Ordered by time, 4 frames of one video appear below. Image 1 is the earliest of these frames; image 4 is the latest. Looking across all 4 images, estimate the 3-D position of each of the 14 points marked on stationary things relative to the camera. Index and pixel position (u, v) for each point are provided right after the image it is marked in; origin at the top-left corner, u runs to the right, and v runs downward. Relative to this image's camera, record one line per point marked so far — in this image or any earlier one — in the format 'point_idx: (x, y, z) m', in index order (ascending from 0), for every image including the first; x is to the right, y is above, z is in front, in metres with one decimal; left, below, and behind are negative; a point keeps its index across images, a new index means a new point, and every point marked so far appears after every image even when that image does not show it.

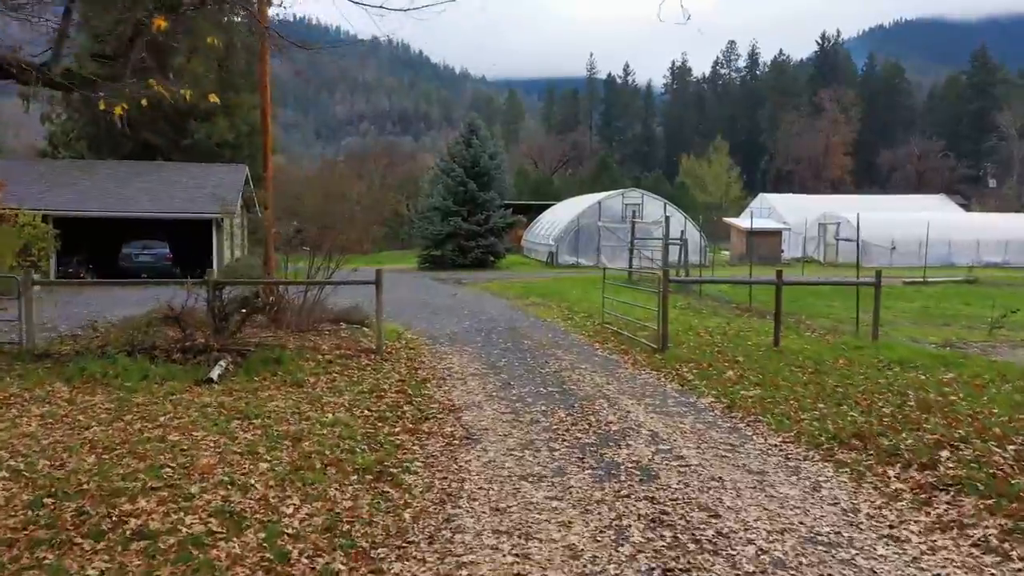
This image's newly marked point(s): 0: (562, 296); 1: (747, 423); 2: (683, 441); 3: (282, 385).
0: (+1.3, -0.2, +19.9) m
1: (+2.0, -1.2, +7.1) m
2: (+1.4, -1.2, +6.5) m
3: (-2.5, -1.1, +8.8) m
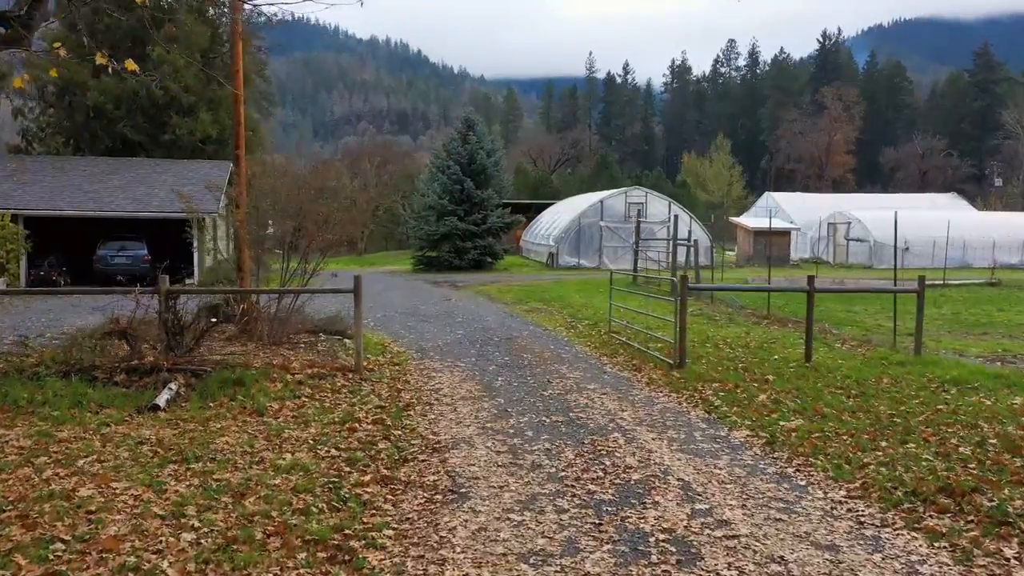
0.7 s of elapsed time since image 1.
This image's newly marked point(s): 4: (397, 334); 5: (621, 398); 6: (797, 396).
0: (+1.2, -0.3, +18.6) m
1: (+2.0, -1.3, +5.8) m
2: (+1.3, -1.3, +5.2) m
3: (-2.5, -1.2, +7.5) m
4: (-1.9, -0.8, +13.5) m
5: (+1.1, -1.1, +8.4) m
6: (+2.8, -1.1, +8.1) m
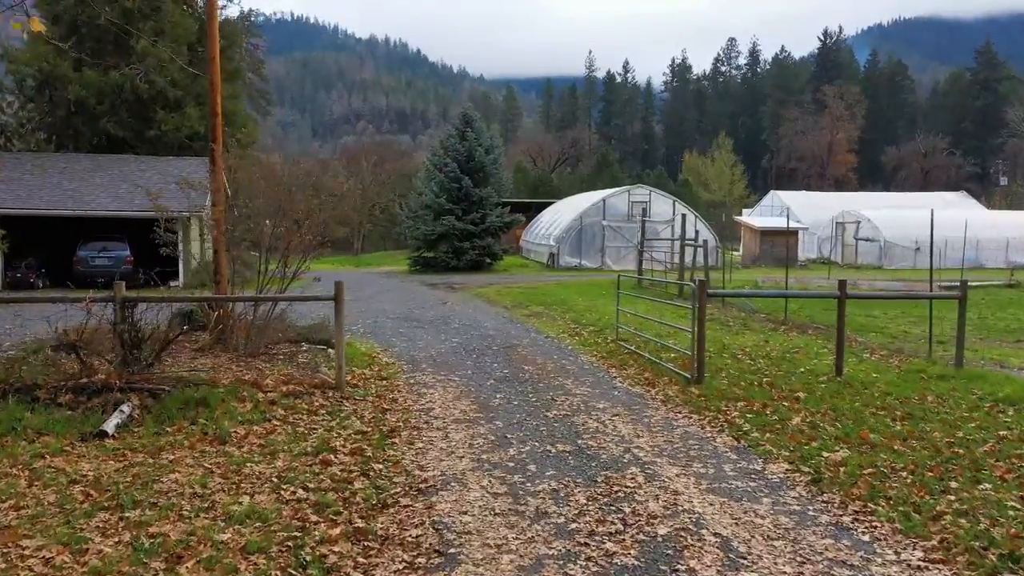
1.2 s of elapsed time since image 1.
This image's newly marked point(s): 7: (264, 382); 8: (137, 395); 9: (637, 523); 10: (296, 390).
0: (+1.2, -0.4, +17.7) m
1: (+2.0, -1.3, +4.8) m
2: (+1.3, -1.4, +4.2) m
3: (-2.5, -1.2, +6.5) m
4: (-1.9, -0.8, +12.6) m
5: (+1.1, -1.2, +7.4) m
6: (+2.8, -1.1, +7.2) m
7: (-2.5, -0.9, +8.2) m
8: (-3.3, -0.9, +7.3) m
9: (+0.7, -1.3, +4.7) m
10: (-2.1, -1.0, +8.1) m
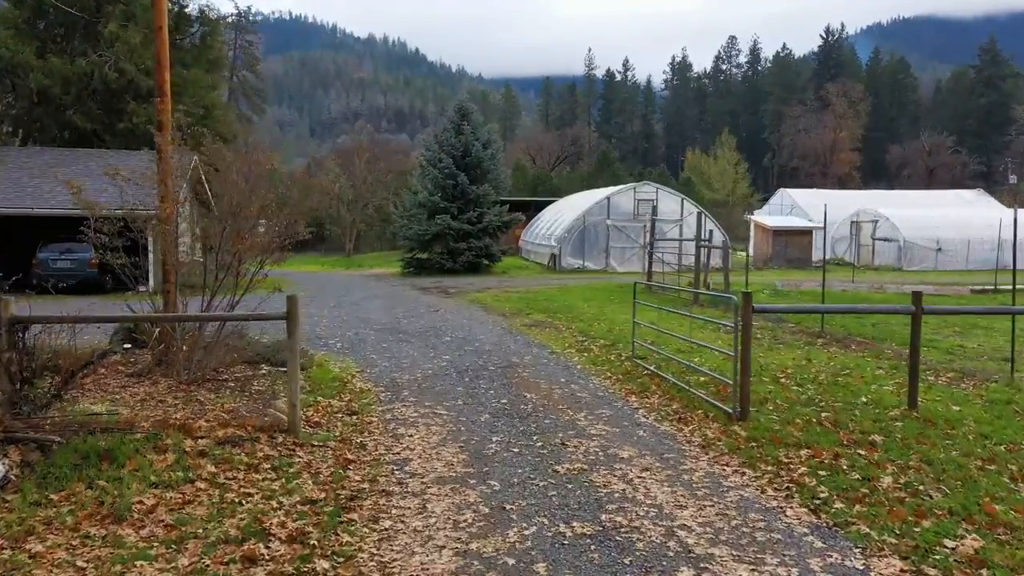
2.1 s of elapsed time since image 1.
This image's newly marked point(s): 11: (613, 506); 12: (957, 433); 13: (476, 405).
0: (+1.2, -0.5, +16.0) m
1: (+2.0, -1.5, +3.1) m
2: (+1.3, -1.5, +2.5) m
3: (-2.5, -1.4, +4.8) m
4: (-1.9, -0.9, +10.8) m
5: (+1.1, -1.3, +5.7) m
6: (+2.8, -1.3, +5.4) m
7: (-2.5, -1.1, +6.5) m
8: (-3.3, -1.1, +5.6) m
9: (+0.7, -1.5, +3.0) m
10: (-2.1, -1.1, +6.3) m
11: (+0.6, -1.3, +5.1) m
12: (+3.6, -1.2, +6.7) m
13: (-0.4, -1.1, +8.1) m
